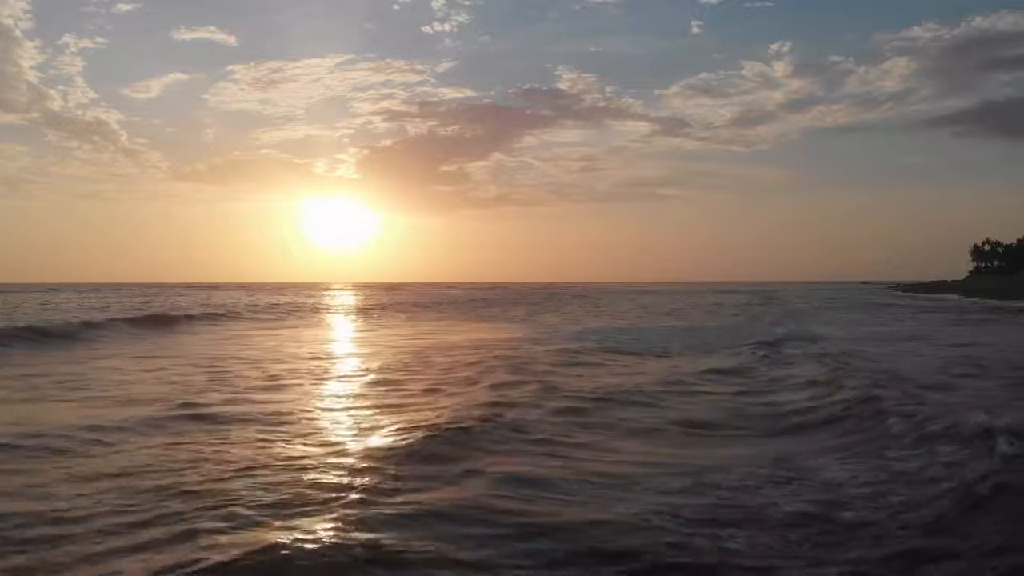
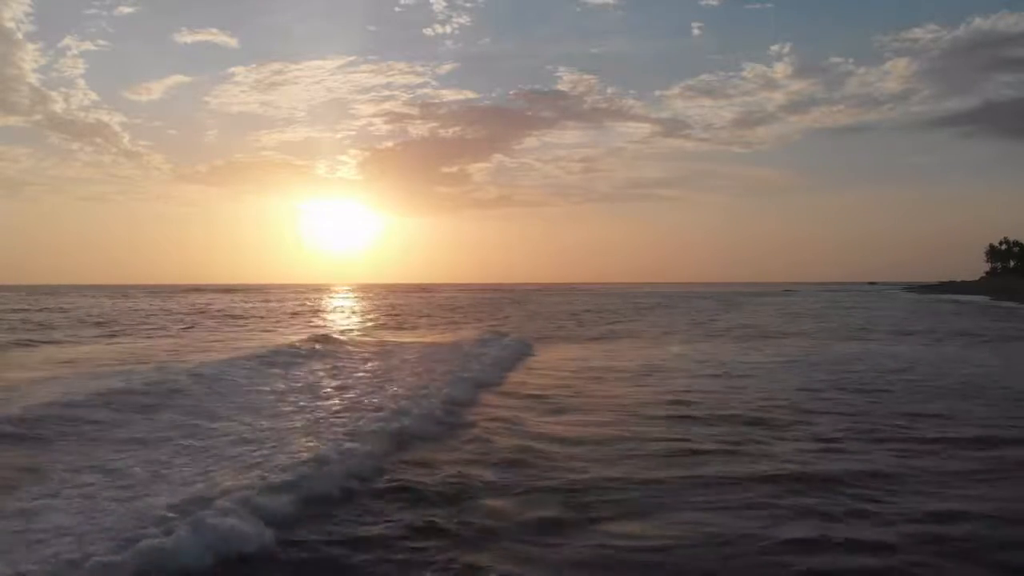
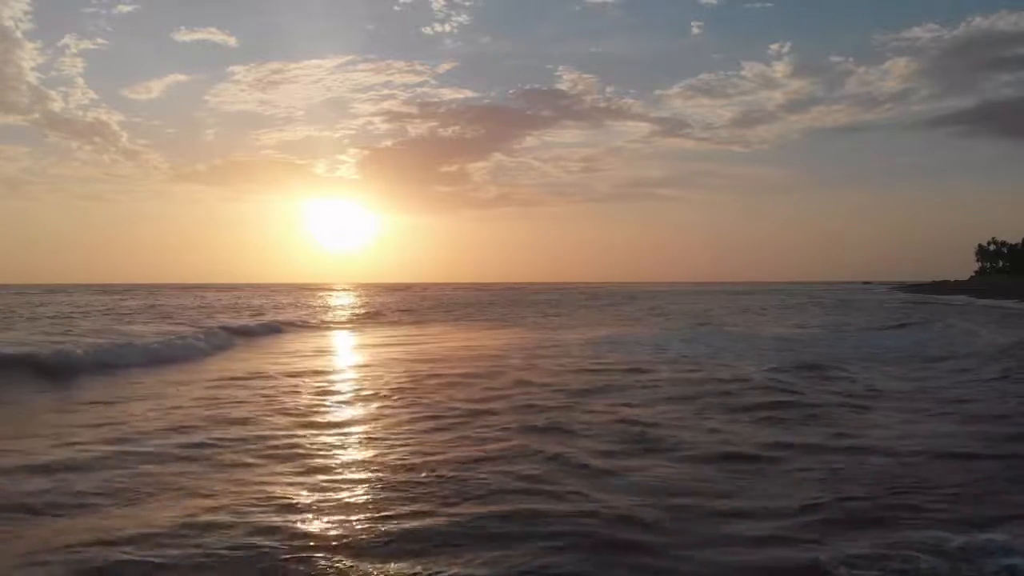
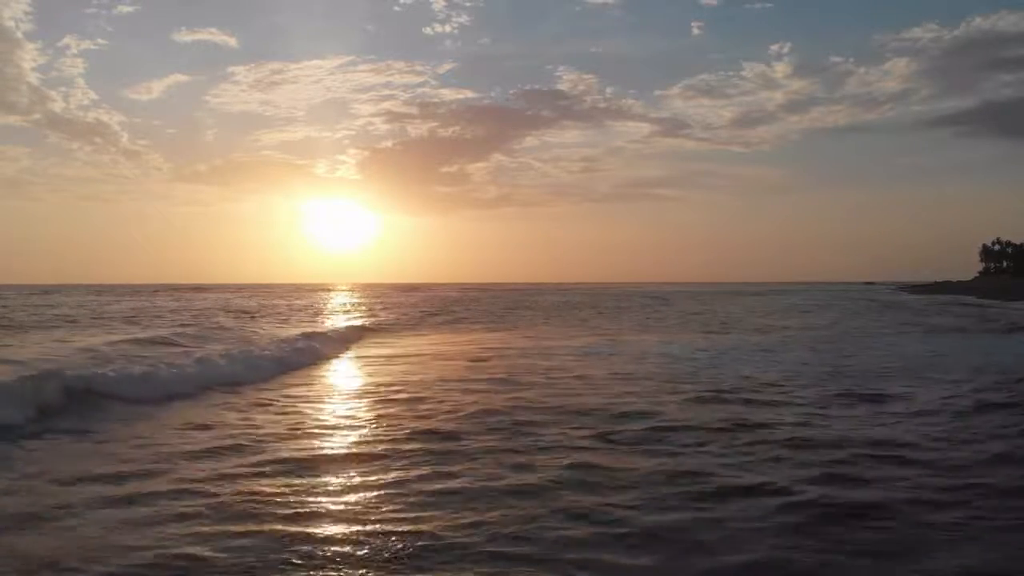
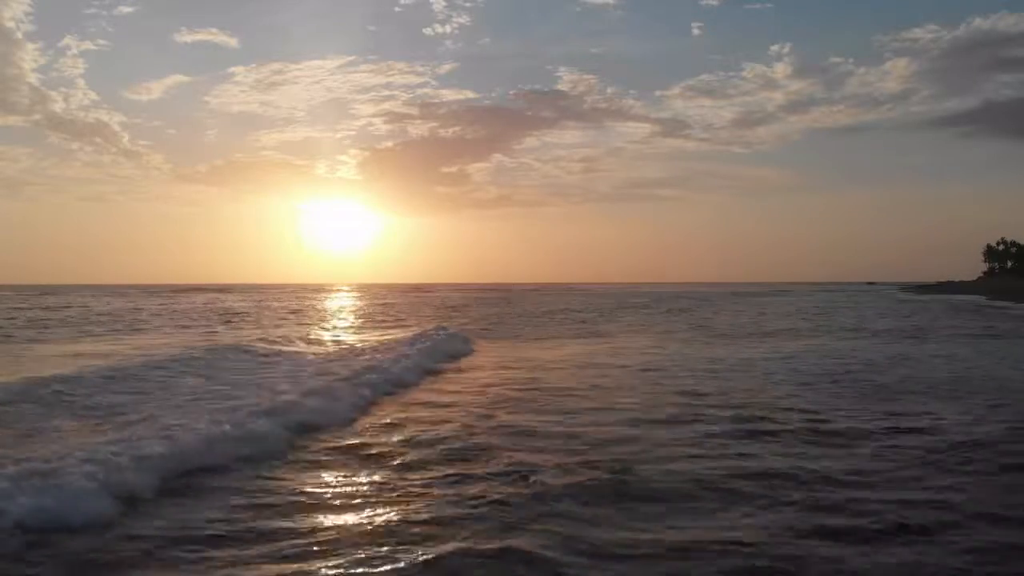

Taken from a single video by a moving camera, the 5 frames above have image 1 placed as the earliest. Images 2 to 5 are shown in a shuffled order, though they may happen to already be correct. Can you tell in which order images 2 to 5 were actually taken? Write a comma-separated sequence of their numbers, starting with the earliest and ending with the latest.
3, 4, 5, 2
